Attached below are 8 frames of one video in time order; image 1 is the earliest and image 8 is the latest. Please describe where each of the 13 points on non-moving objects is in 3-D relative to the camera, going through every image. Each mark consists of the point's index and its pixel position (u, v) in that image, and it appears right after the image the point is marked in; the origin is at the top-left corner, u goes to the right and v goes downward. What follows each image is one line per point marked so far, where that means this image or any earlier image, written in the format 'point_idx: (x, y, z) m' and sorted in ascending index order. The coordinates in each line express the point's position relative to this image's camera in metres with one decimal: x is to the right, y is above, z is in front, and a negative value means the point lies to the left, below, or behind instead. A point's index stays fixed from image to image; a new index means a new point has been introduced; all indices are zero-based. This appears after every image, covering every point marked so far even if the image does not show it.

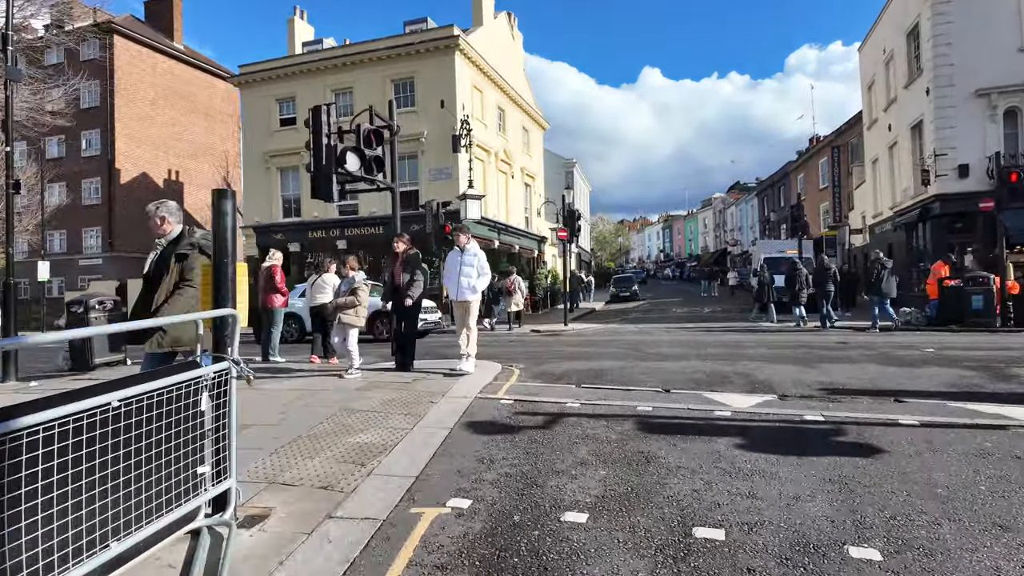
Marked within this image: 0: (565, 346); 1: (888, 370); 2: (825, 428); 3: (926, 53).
0: (+1.0, -1.1, +11.5) m
1: (+4.8, -1.0, +7.6) m
2: (+2.5, -1.1, +4.7) m
3: (+13.7, +7.7, +19.6) m
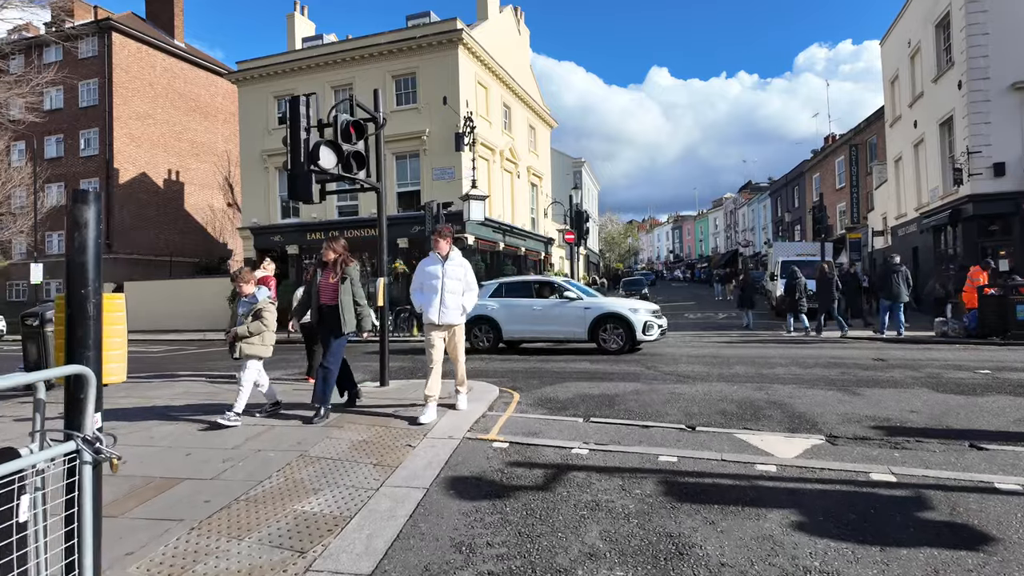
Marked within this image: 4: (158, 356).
0: (+1.0, -1.3, +10.5) m
1: (+4.8, -1.2, +6.5) m
2: (+2.4, -1.3, +3.7) m
3: (+13.8, +7.5, +18.4) m
4: (-9.4, -1.8, +15.8) m
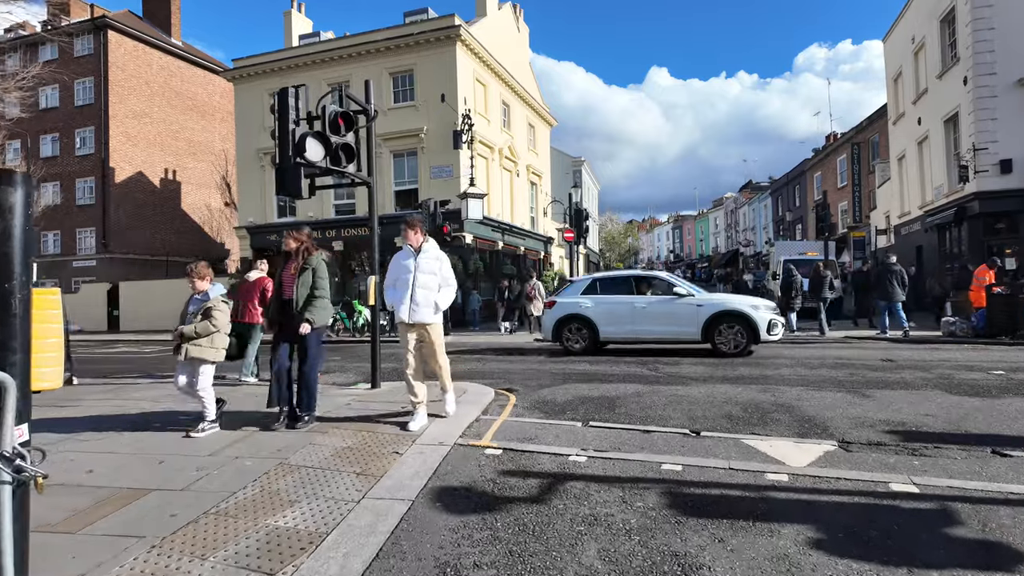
0: (+1.0, -1.3, +10.2) m
1: (+4.8, -1.2, +6.2) m
2: (+2.4, -1.3, +3.4) m
3: (+13.8, +7.6, +18.1) m
4: (-9.5, -1.8, +15.5) m
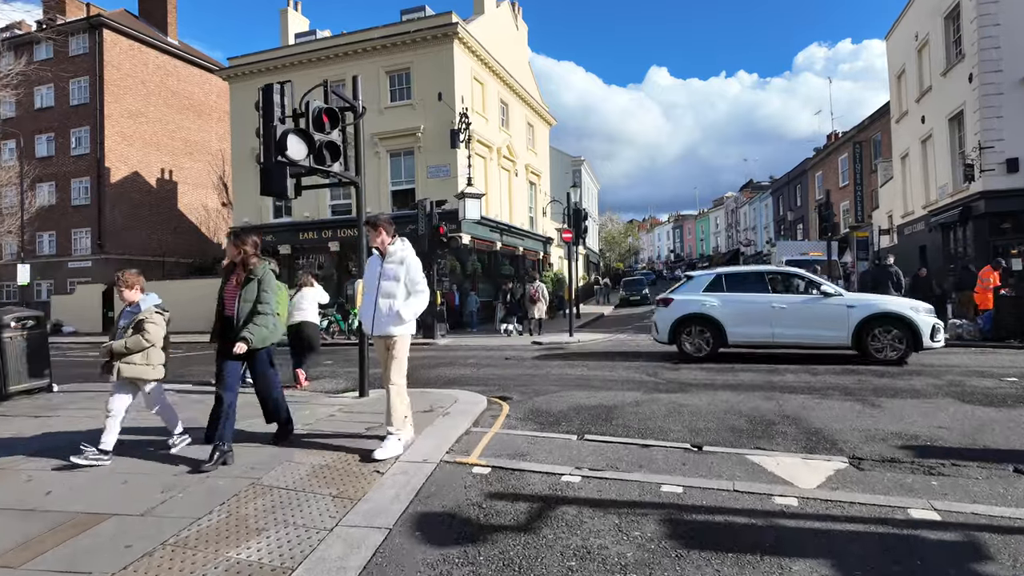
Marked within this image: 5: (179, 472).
0: (+0.9, -1.3, +9.9) m
1: (+4.7, -1.2, +5.9) m
2: (+2.3, -1.3, +3.1) m
3: (+13.7, +7.5, +17.8) m
4: (-9.6, -1.8, +15.3) m
5: (-2.4, -1.4, +4.4) m
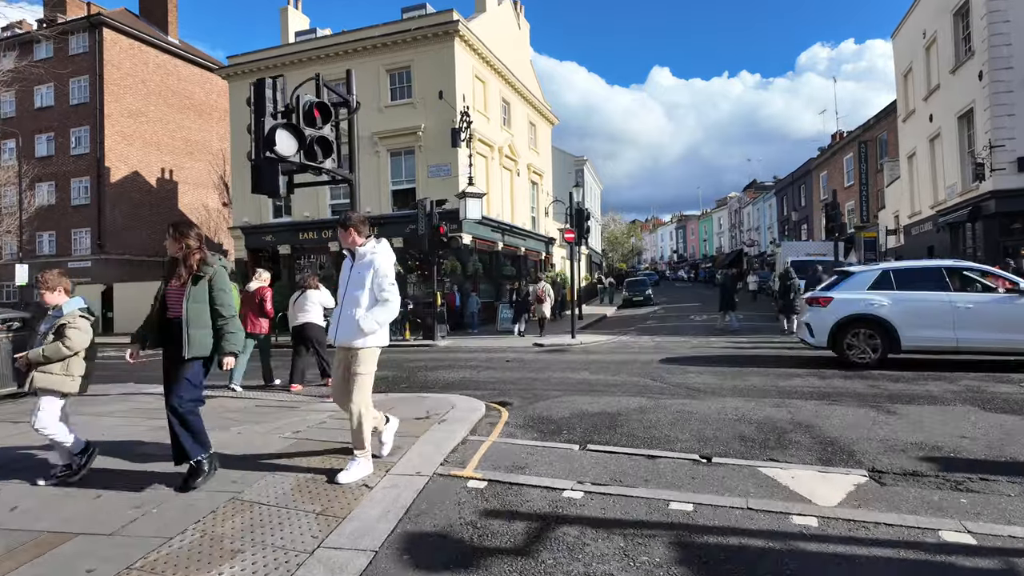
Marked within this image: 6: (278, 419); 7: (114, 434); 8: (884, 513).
0: (+0.9, -1.3, +9.6) m
1: (+4.7, -1.3, +5.7) m
2: (+2.3, -1.3, +2.8) m
3: (+13.7, +7.5, +17.5) m
4: (-9.5, -1.8, +15.0) m
5: (-2.5, -1.4, +4.1) m
6: (-2.4, -1.3, +6.1) m
7: (-3.8, -1.4, +5.7) m
8: (+2.2, -1.3, +3.5) m
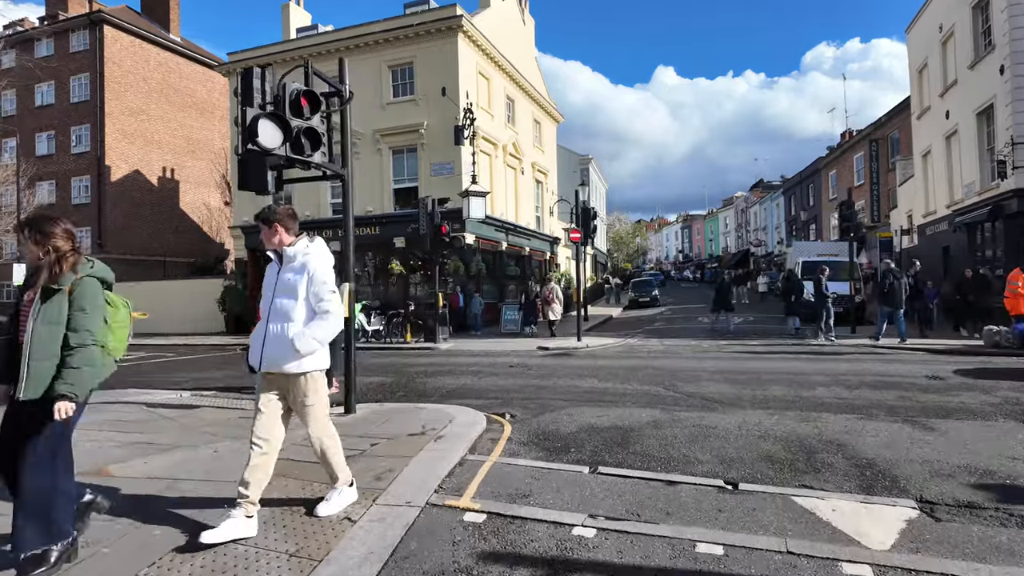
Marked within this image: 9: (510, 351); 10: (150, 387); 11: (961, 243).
0: (+1.0, -1.4, +9.1) m
1: (+4.7, -1.3, +5.1) m
2: (+2.3, -1.4, +2.3) m
3: (+13.9, +7.5, +16.9) m
4: (-9.4, -1.9, +14.6) m
5: (-2.4, -1.4, +3.6) m
6: (-2.4, -1.4, +5.6) m
7: (-3.8, -1.4, +5.2) m
8: (+2.2, -1.4, +3.0) m
9: (-0.1, -1.5, +13.8) m
10: (-5.8, -1.6, +9.6) m
11: (+14.9, +1.5, +19.6) m
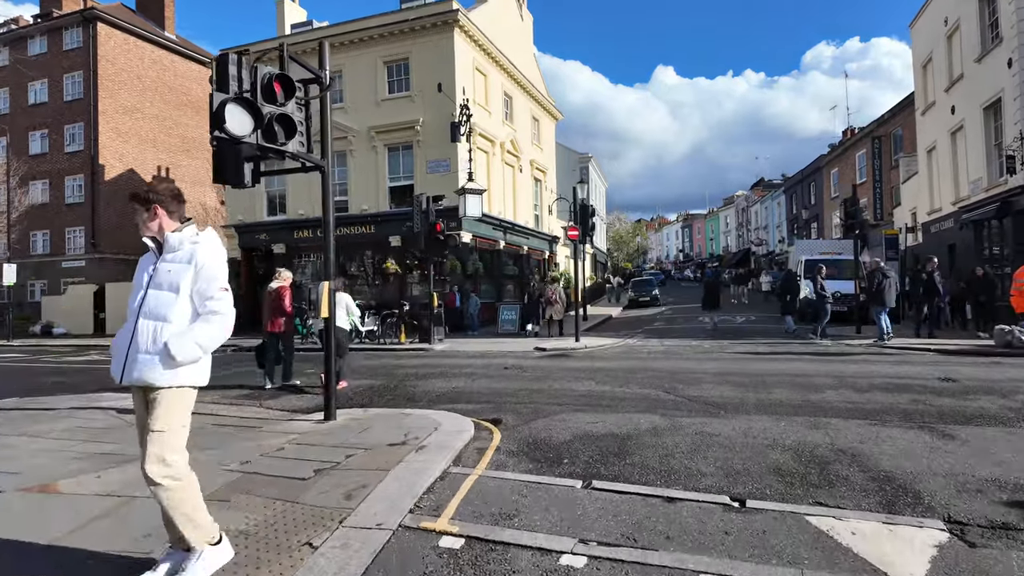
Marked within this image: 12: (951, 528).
0: (+0.9, -1.3, +8.7) m
1: (+4.6, -1.3, +4.8) m
2: (+2.2, -1.4, +1.9) m
3: (+13.8, +7.5, +16.5) m
4: (-9.5, -1.9, +14.2) m
5: (-2.5, -1.4, +3.2) m
6: (-2.5, -1.4, +5.2) m
7: (-3.9, -1.4, +4.8) m
8: (+2.1, -1.3, +2.6) m
9: (-0.1, -1.4, +13.4) m
10: (-5.9, -1.6, +9.2) m
11: (+14.8, +1.5, +19.2) m
12: (+2.5, -1.4, +3.4) m
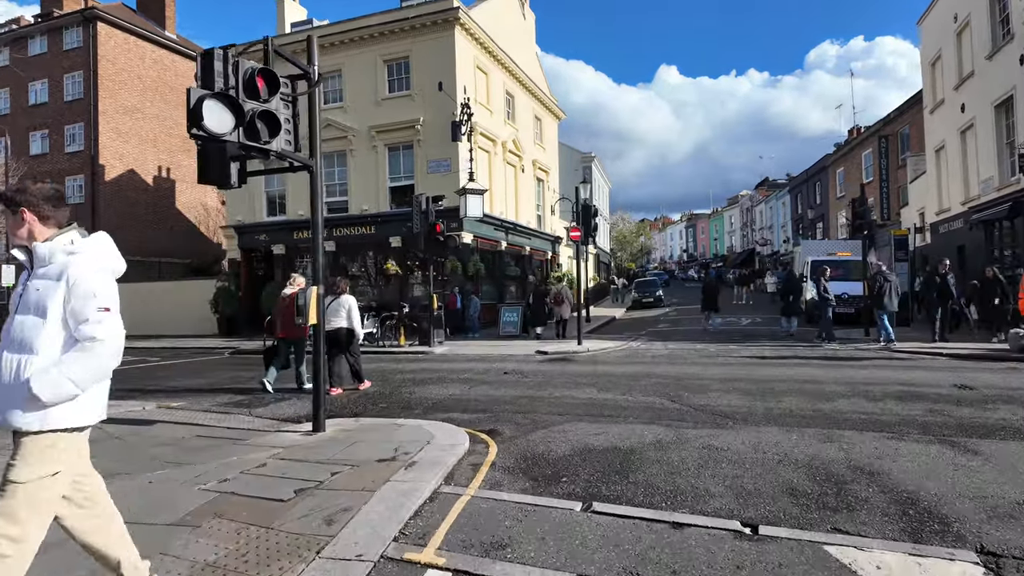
0: (+0.9, -1.4, +8.4) m
1: (+4.6, -1.3, +4.4) m
2: (+2.2, -1.4, +1.7) m
3: (+13.8, +7.5, +16.1) m
4: (-9.5, -1.9, +14.0) m
5: (-2.6, -1.4, +3.0) m
6: (-2.5, -1.4, +5.0) m
7: (-3.9, -1.5, +4.5) m
8: (+2.0, -1.4, +2.3) m
9: (-0.1, -1.5, +13.1) m
10: (-5.9, -1.6, +8.9) m
11: (+14.9, +1.5, +18.8) m
12: (+2.5, -1.4, +3.1) m
